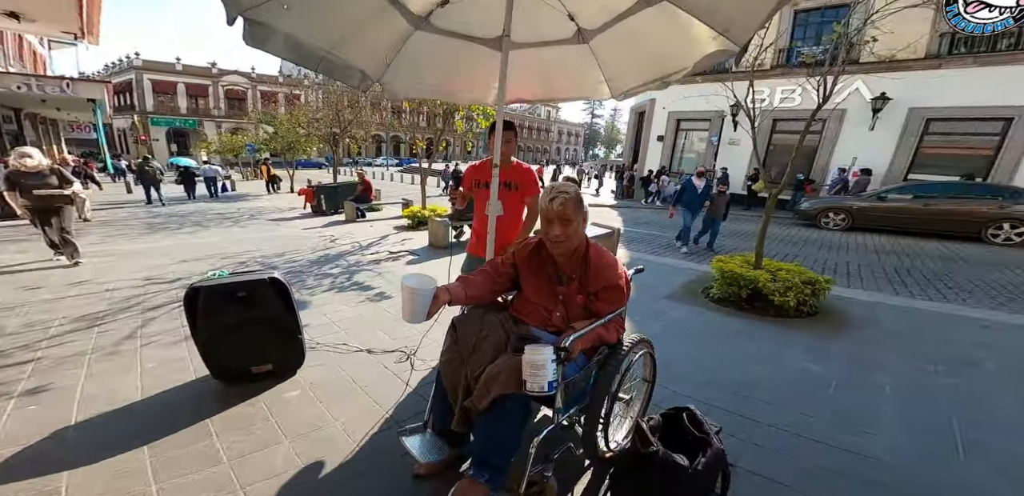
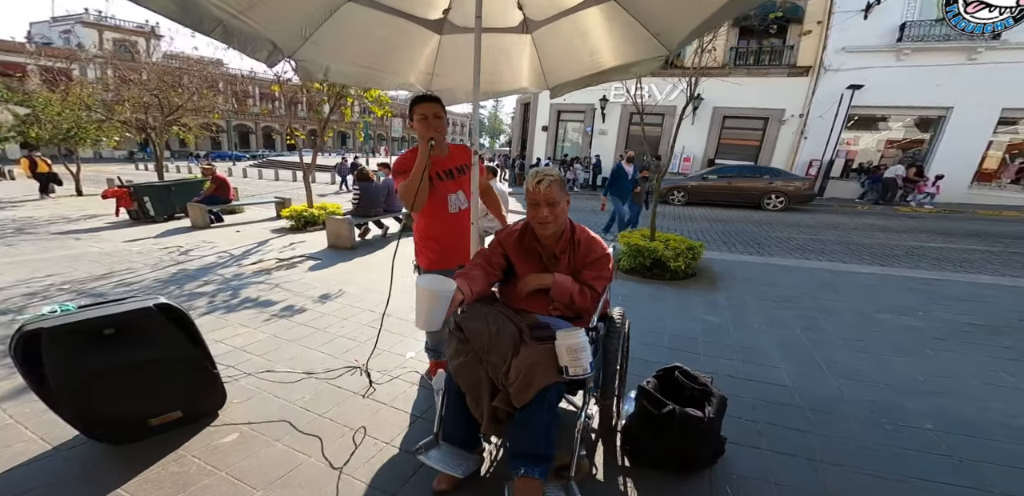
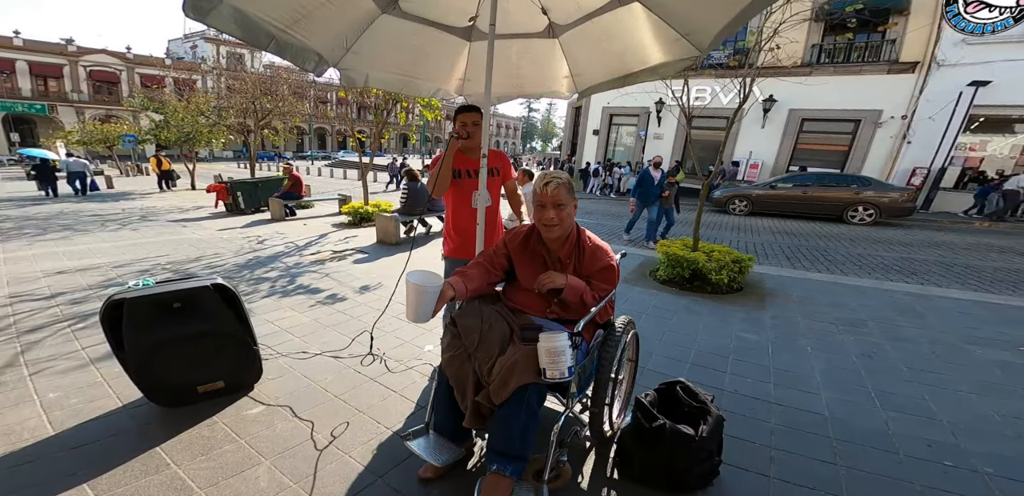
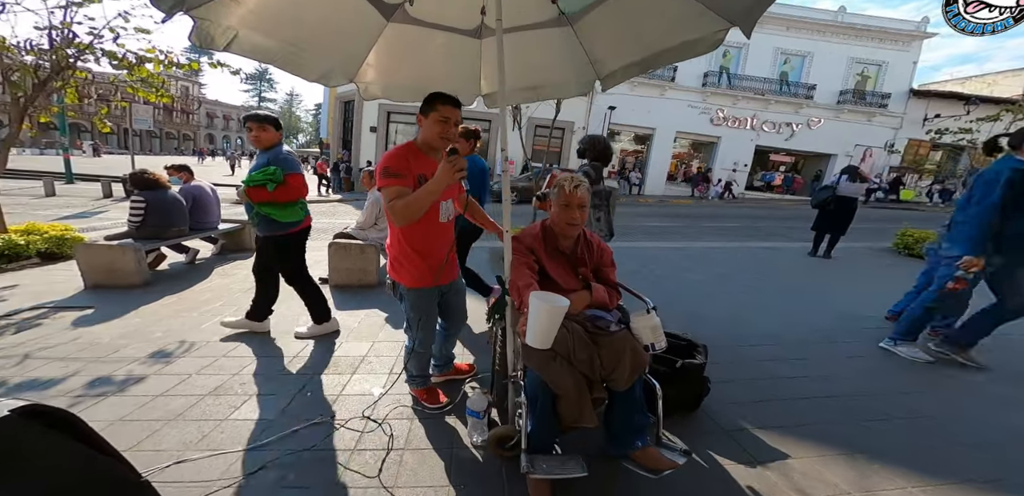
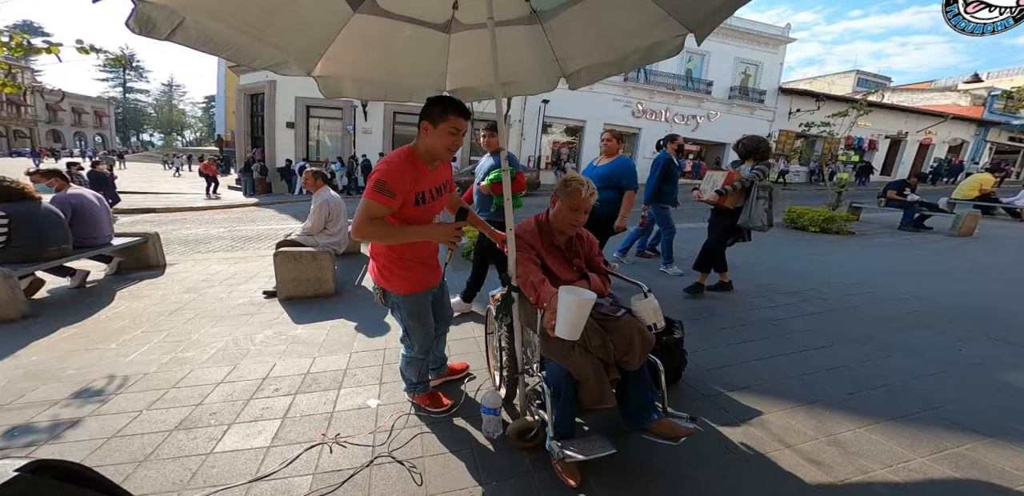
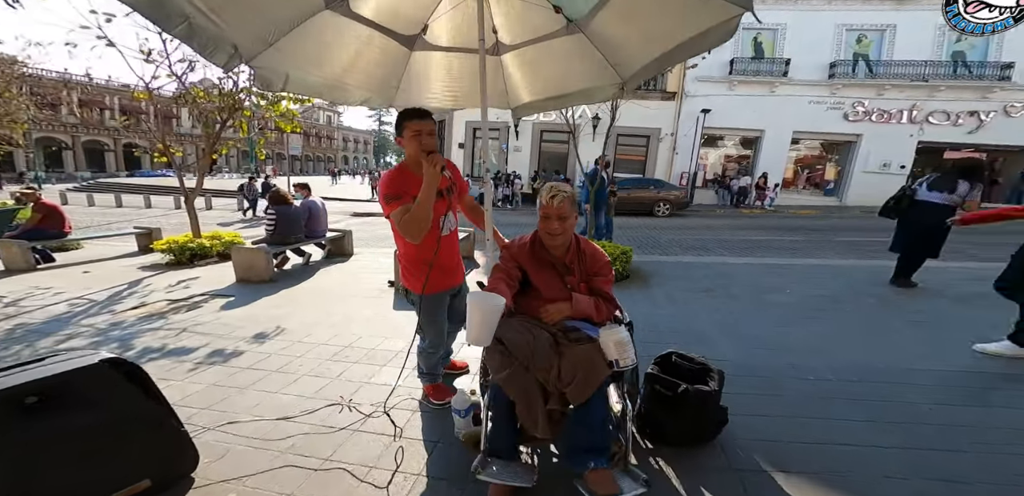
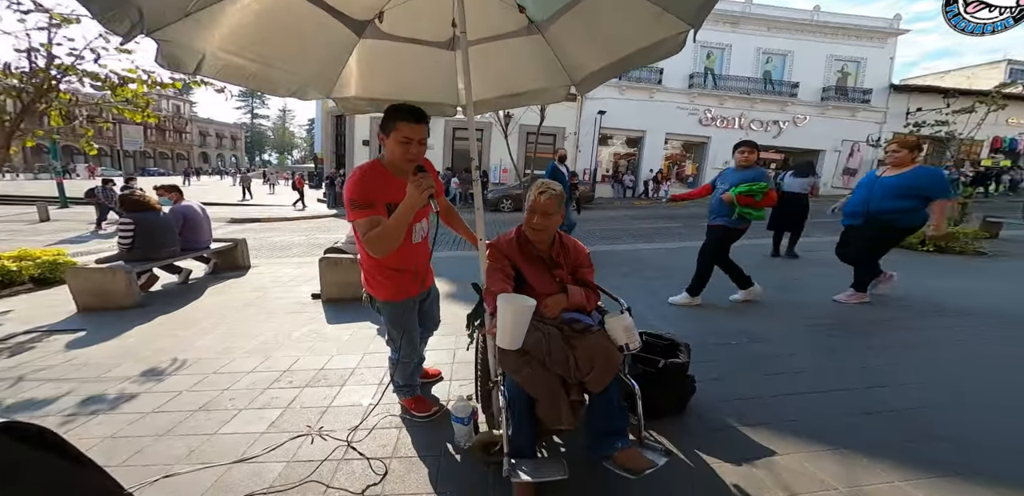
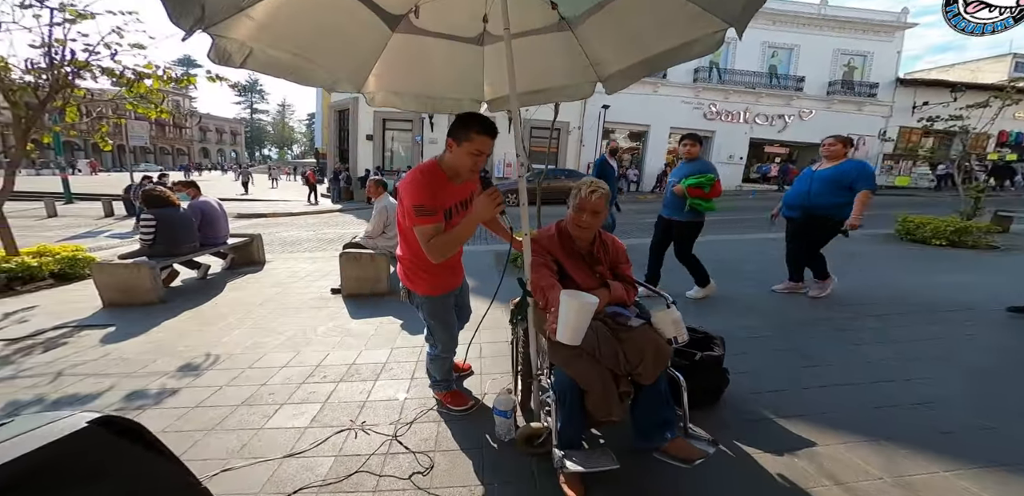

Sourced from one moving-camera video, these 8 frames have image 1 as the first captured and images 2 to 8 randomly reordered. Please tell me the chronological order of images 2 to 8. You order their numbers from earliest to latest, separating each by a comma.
3, 2, 6, 7, 8, 5, 4
